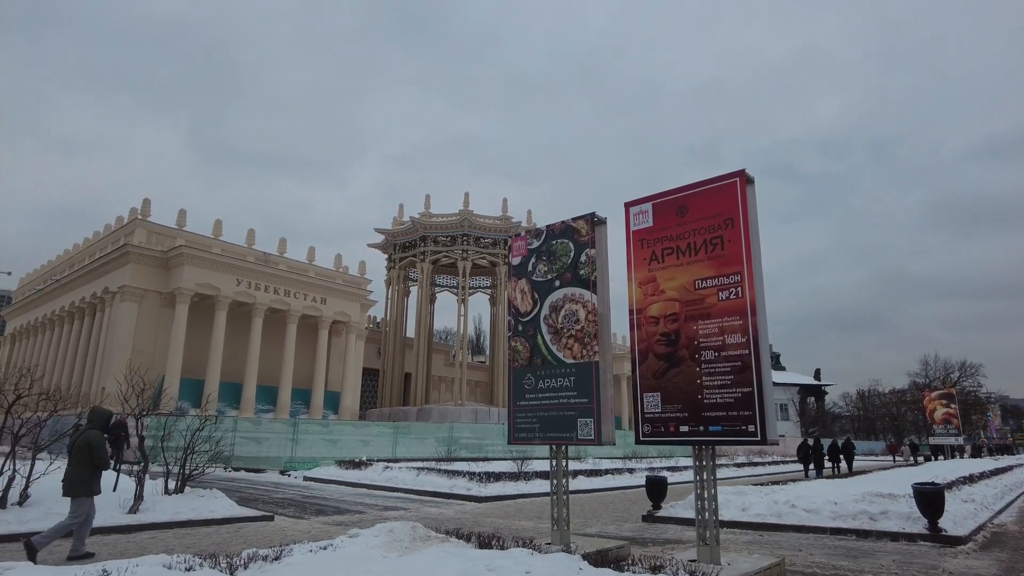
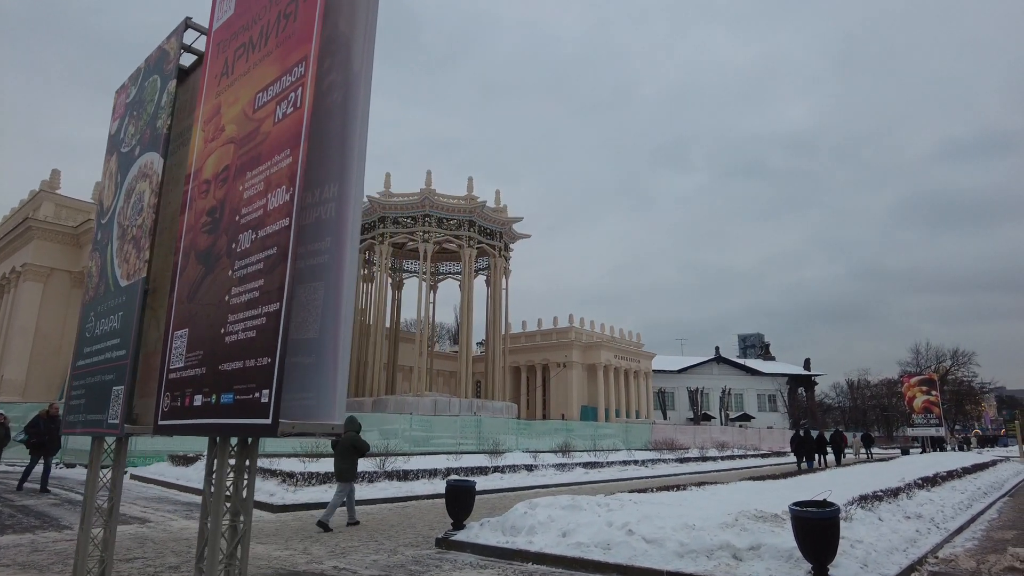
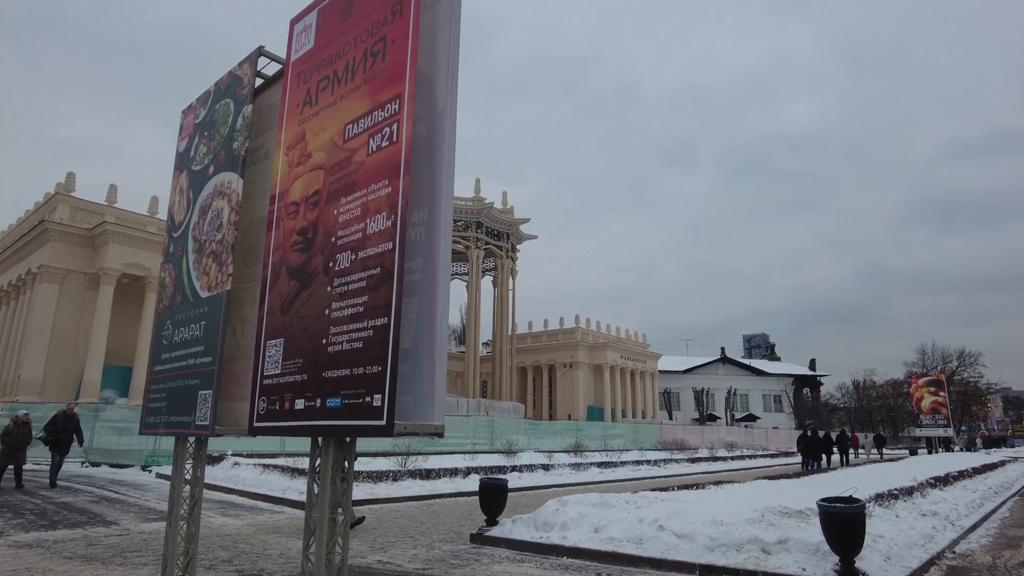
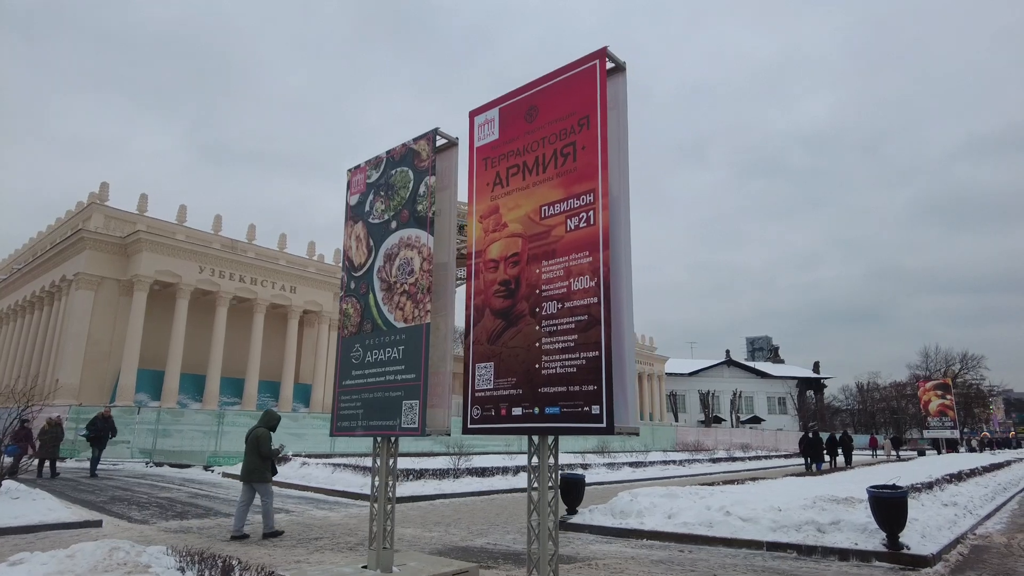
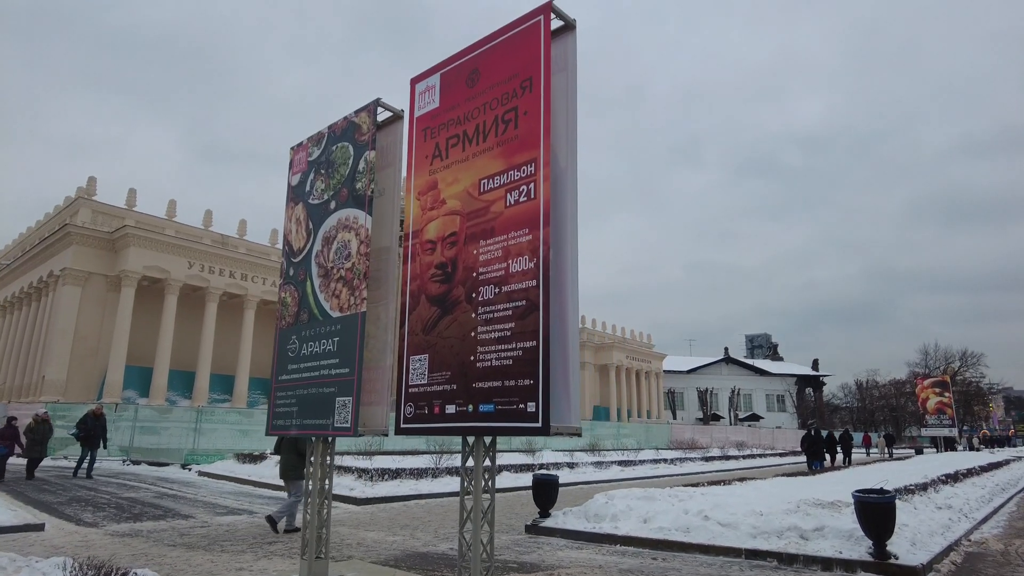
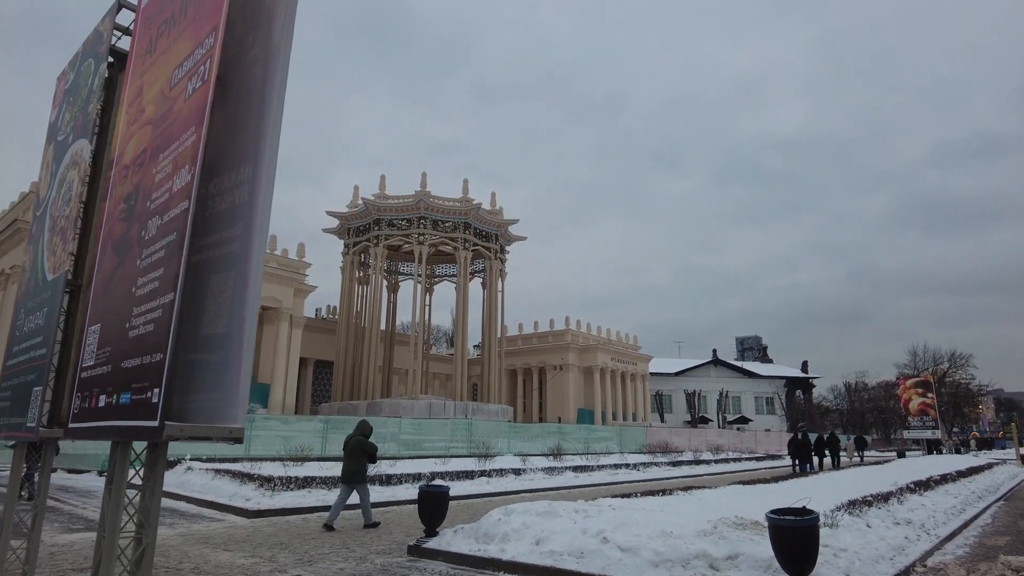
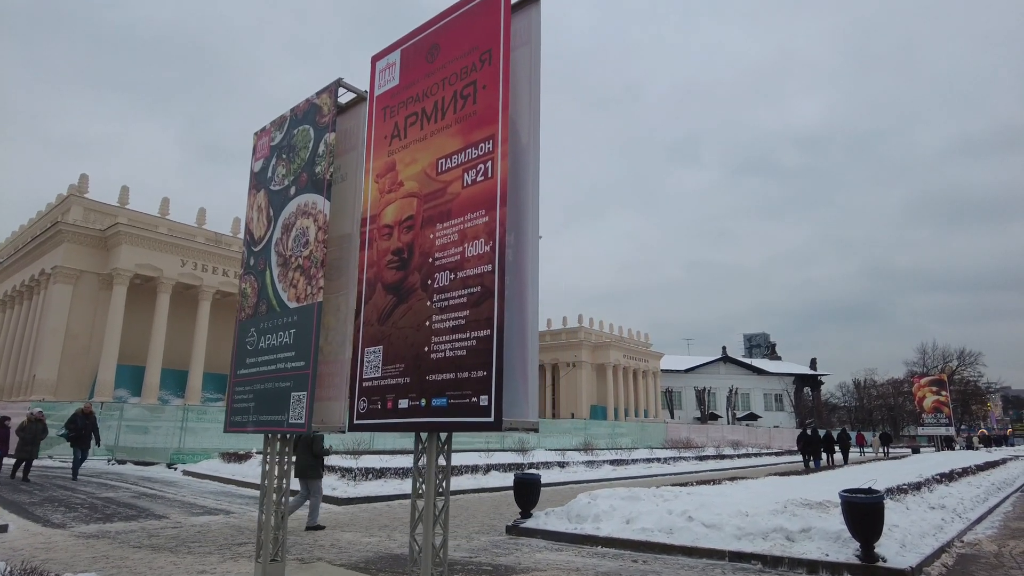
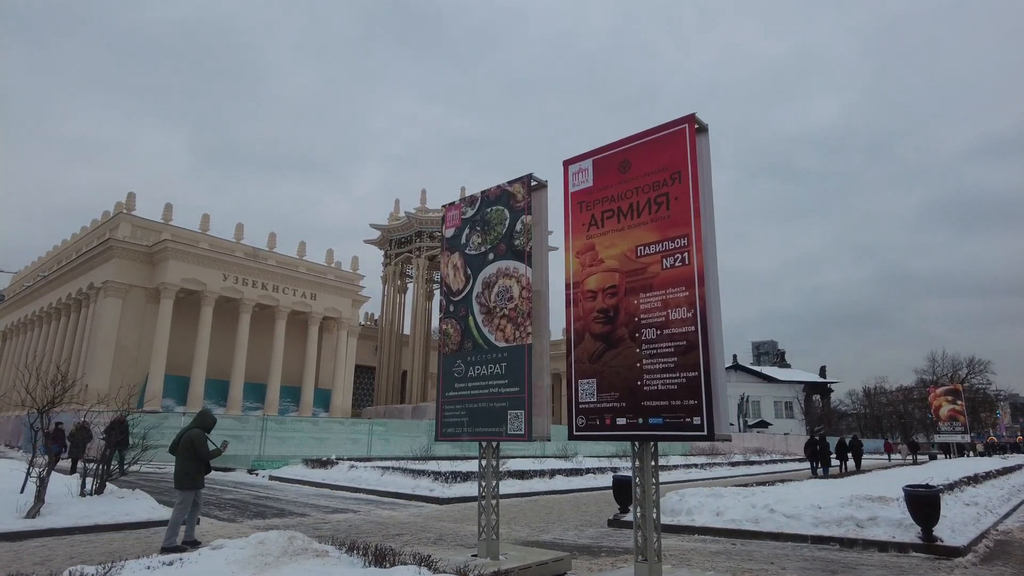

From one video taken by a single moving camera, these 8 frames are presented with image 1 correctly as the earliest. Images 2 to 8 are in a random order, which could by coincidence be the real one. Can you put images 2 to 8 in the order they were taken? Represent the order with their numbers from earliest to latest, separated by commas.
8, 4, 5, 7, 3, 2, 6
